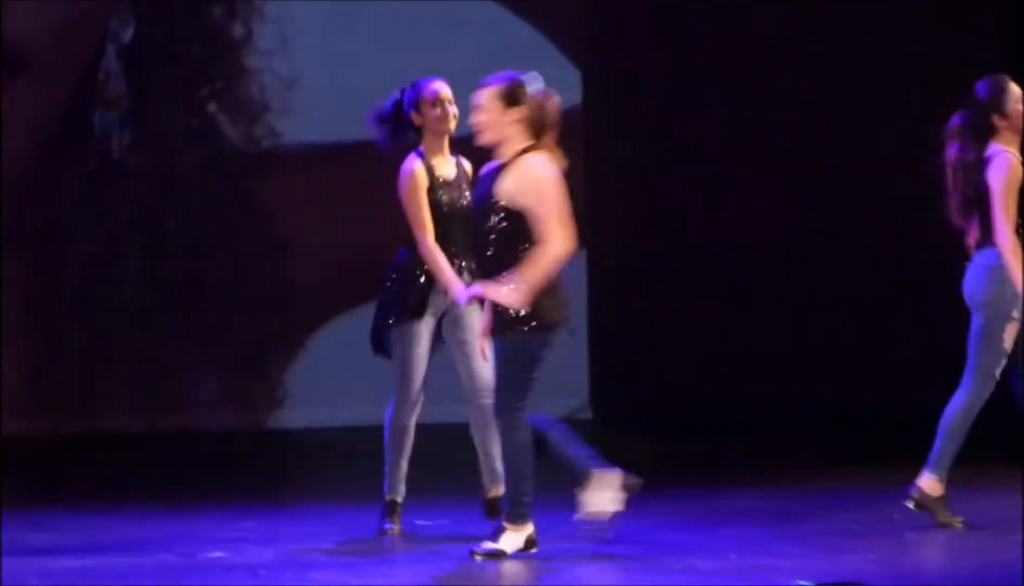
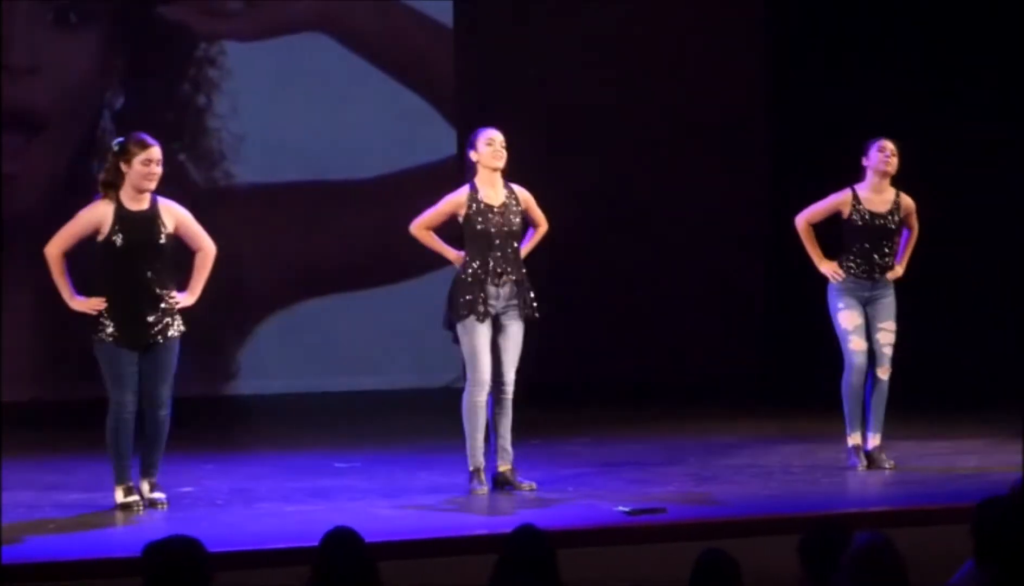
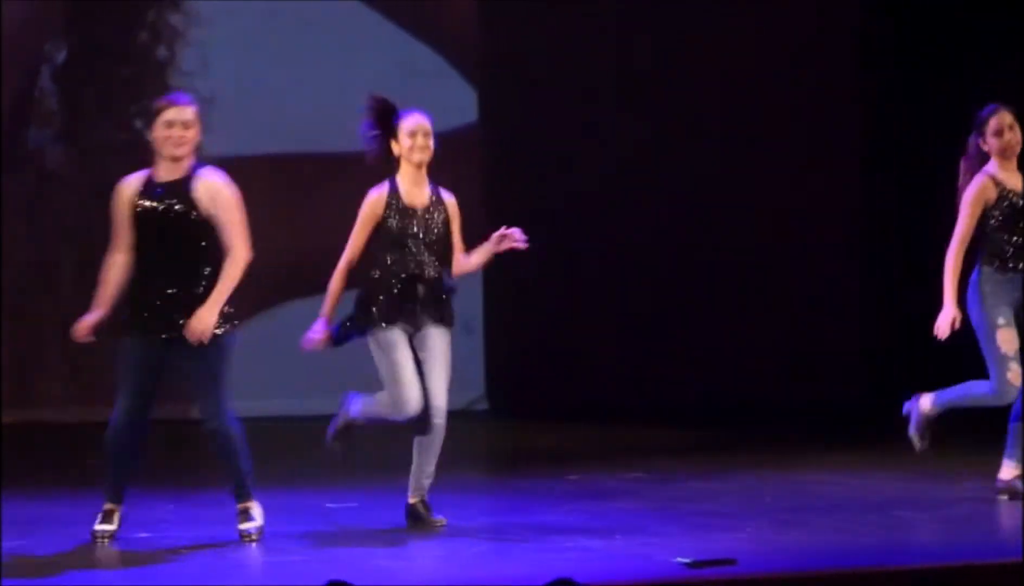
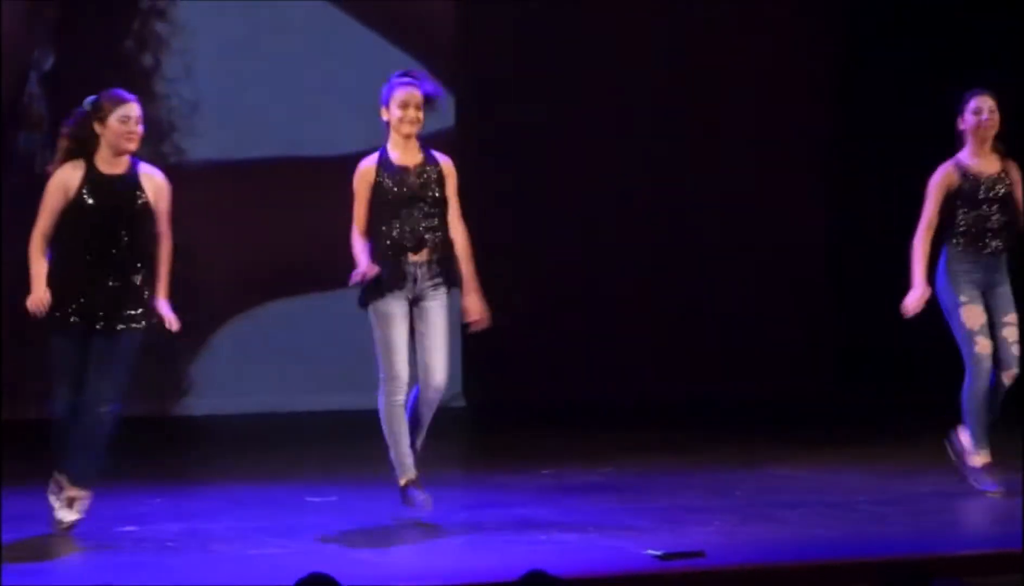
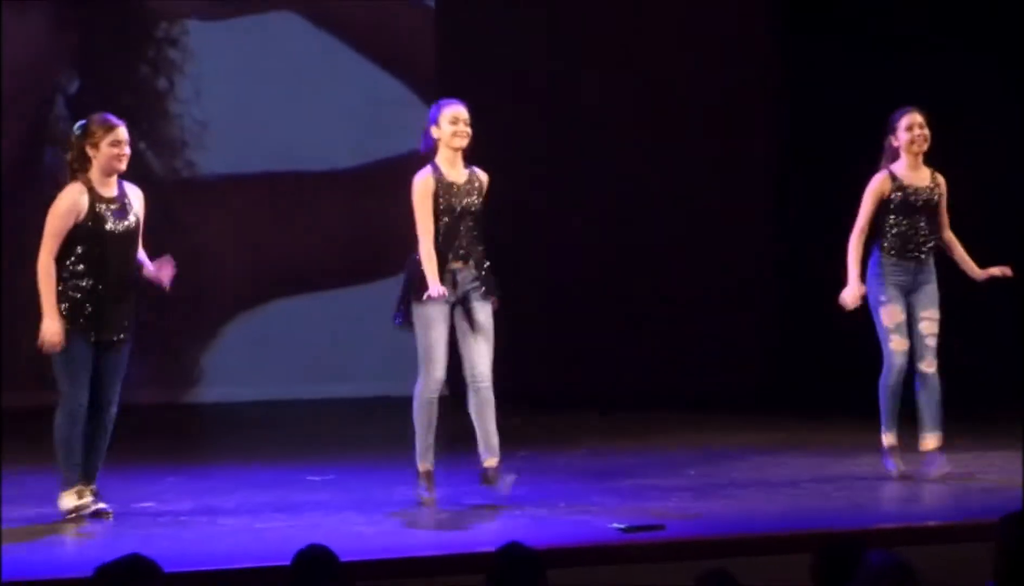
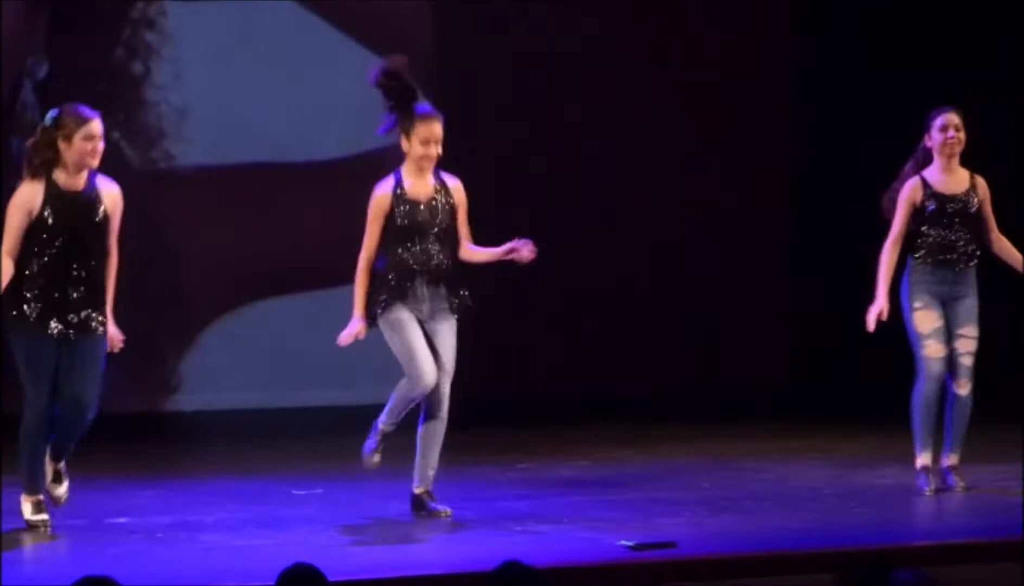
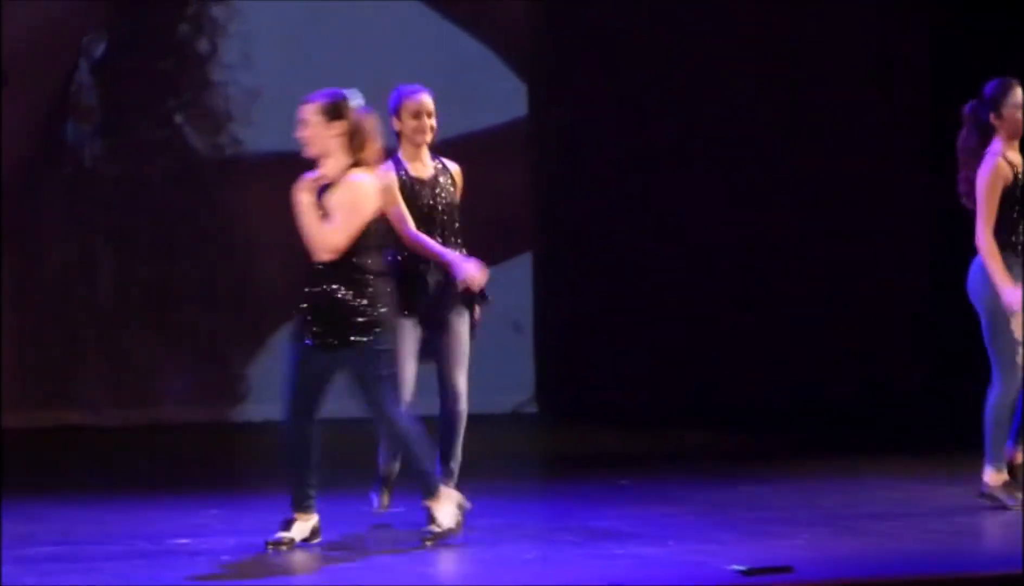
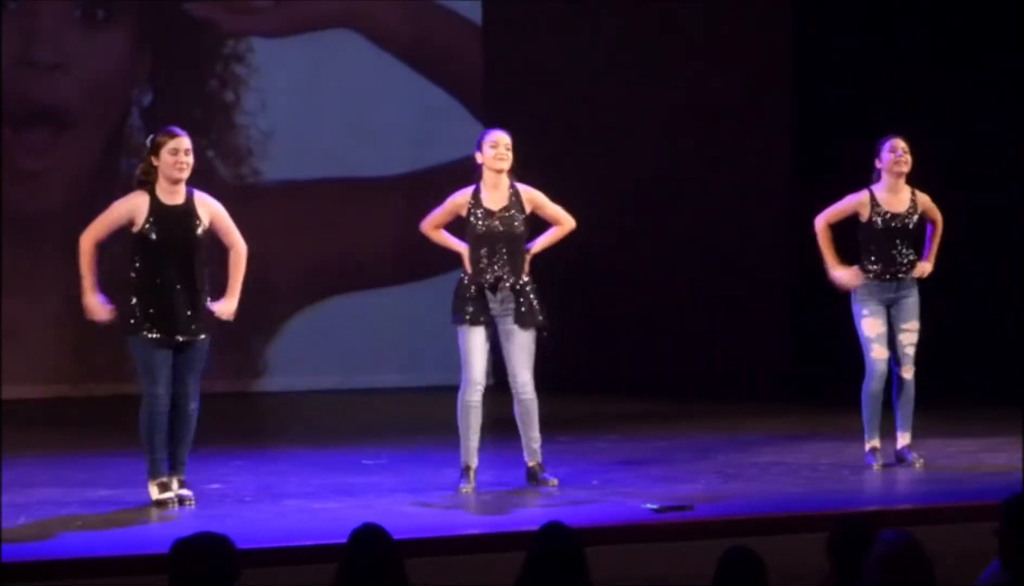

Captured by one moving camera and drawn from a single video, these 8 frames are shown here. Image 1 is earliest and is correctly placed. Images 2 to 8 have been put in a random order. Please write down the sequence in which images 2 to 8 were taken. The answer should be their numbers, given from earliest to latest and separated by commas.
7, 3, 4, 6, 5, 2, 8
